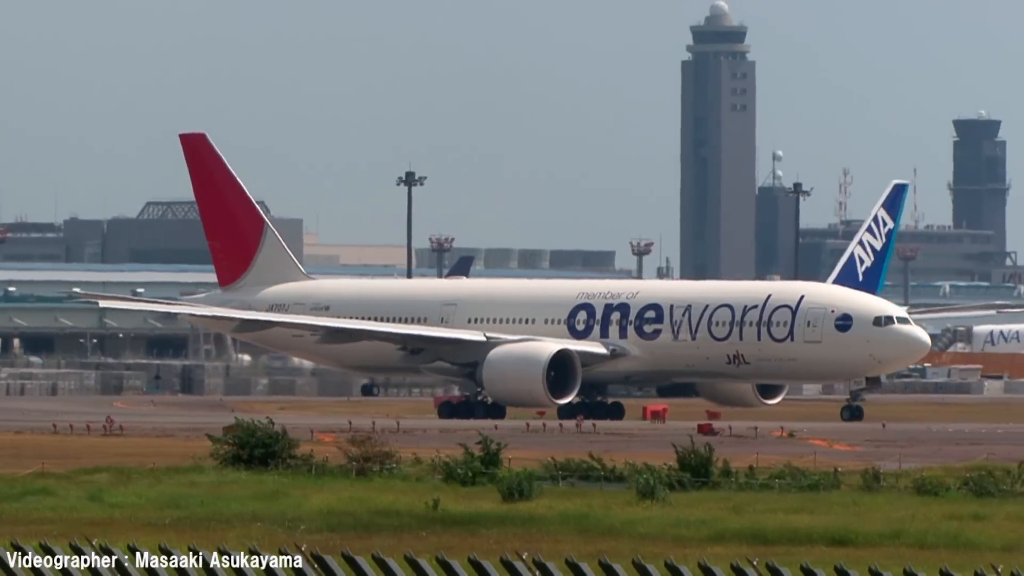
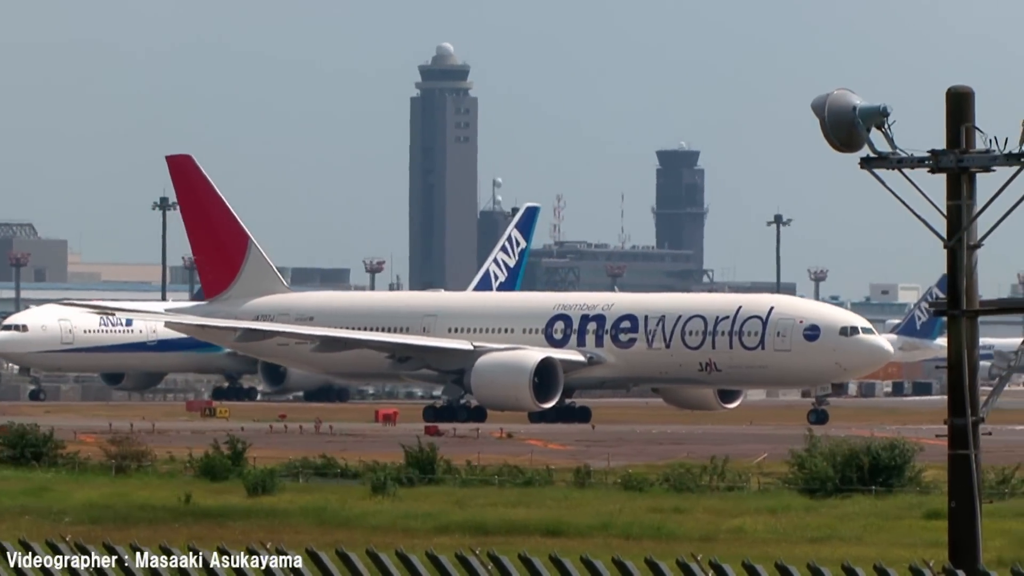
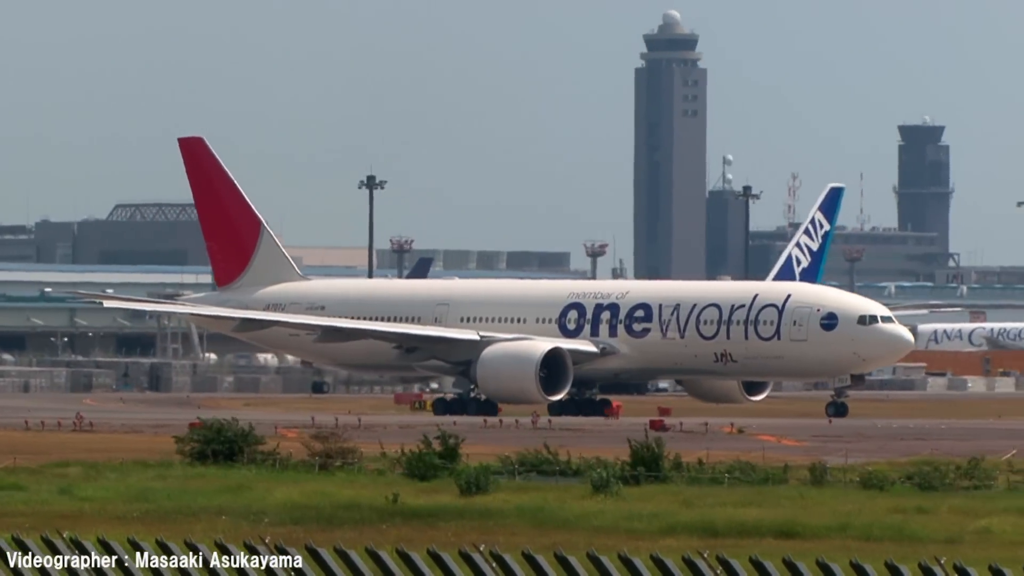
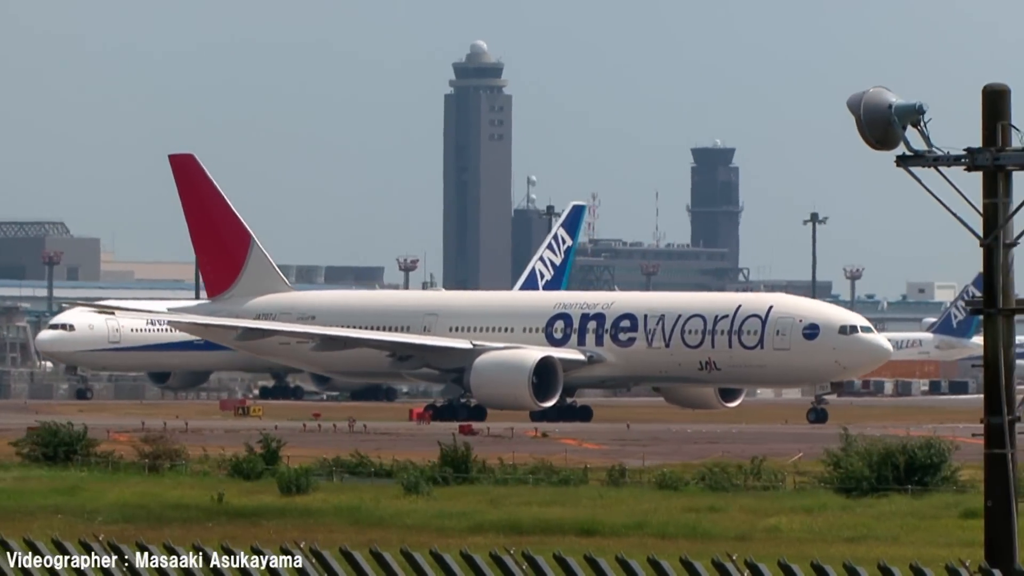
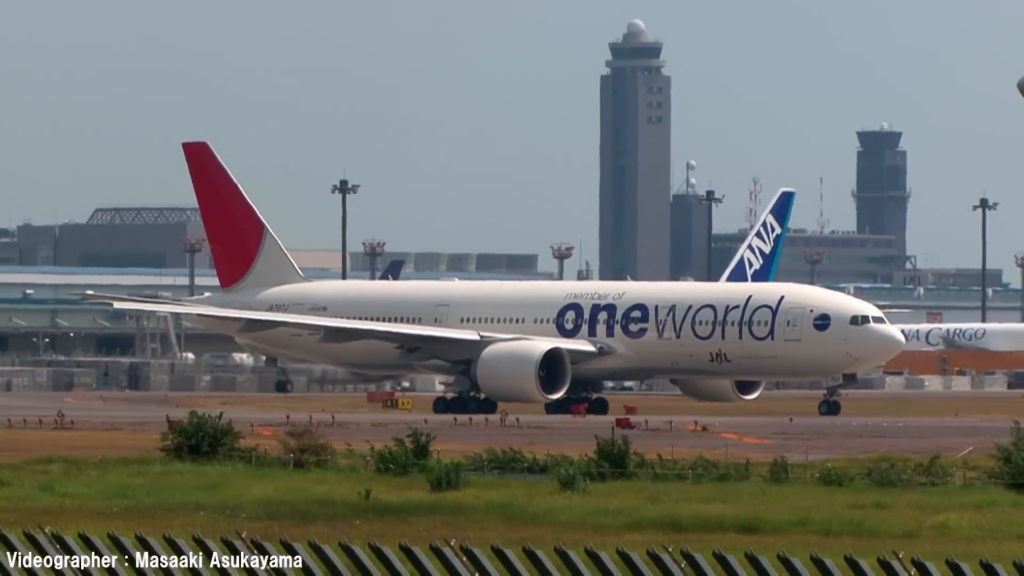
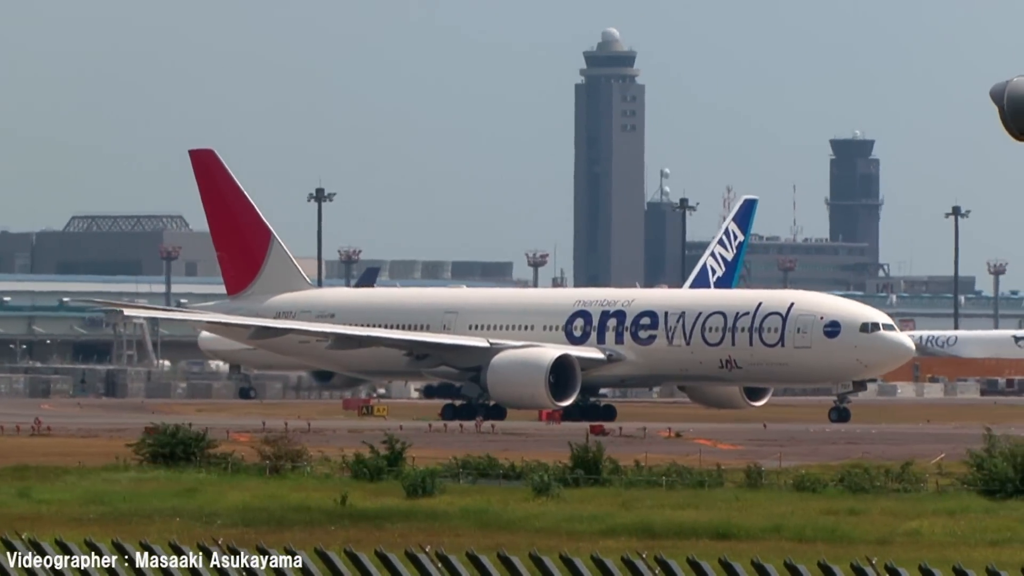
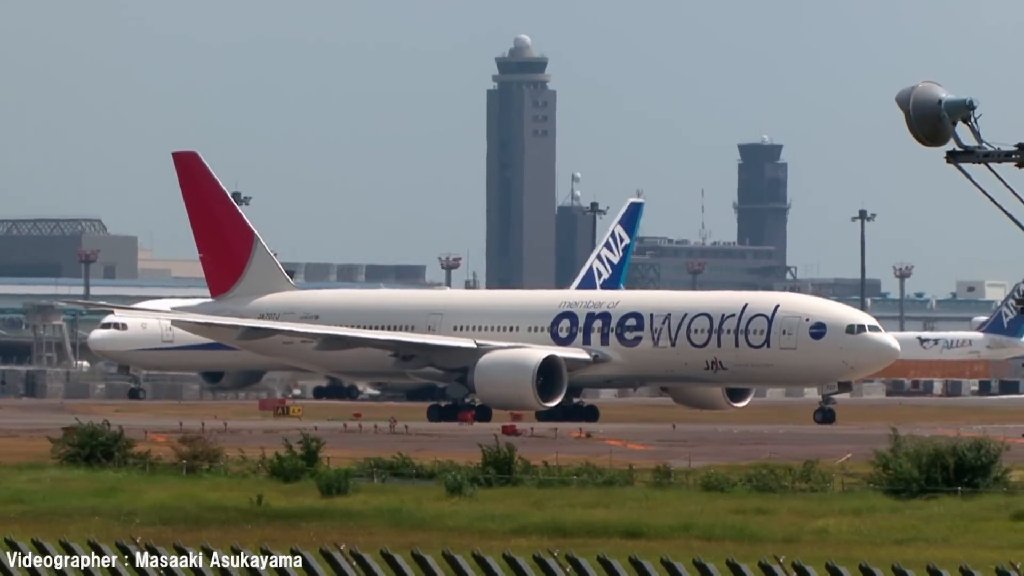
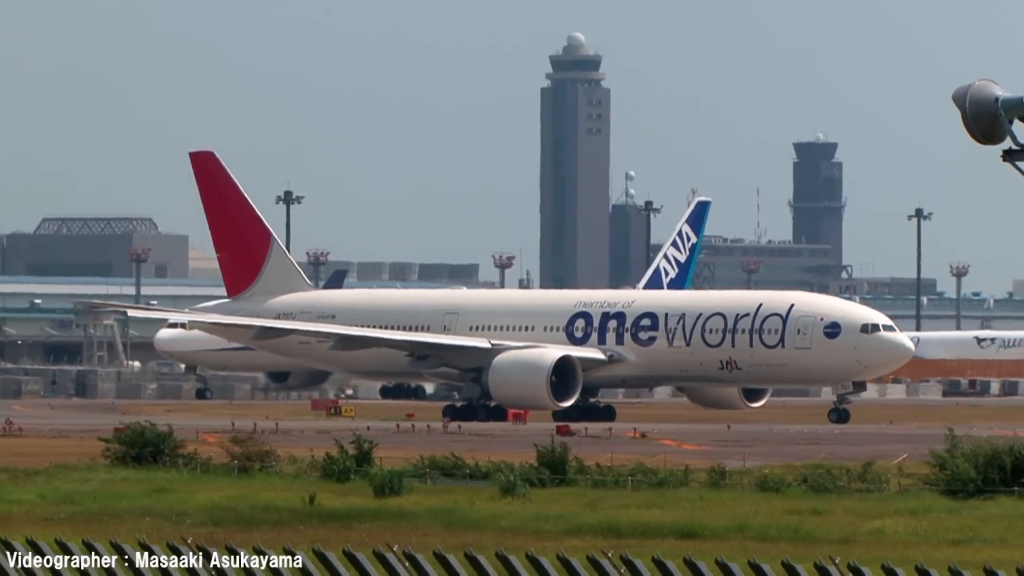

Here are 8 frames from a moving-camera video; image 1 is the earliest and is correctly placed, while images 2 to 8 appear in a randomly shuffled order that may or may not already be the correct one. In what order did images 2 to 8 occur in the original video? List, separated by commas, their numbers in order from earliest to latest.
3, 5, 6, 8, 7, 4, 2
